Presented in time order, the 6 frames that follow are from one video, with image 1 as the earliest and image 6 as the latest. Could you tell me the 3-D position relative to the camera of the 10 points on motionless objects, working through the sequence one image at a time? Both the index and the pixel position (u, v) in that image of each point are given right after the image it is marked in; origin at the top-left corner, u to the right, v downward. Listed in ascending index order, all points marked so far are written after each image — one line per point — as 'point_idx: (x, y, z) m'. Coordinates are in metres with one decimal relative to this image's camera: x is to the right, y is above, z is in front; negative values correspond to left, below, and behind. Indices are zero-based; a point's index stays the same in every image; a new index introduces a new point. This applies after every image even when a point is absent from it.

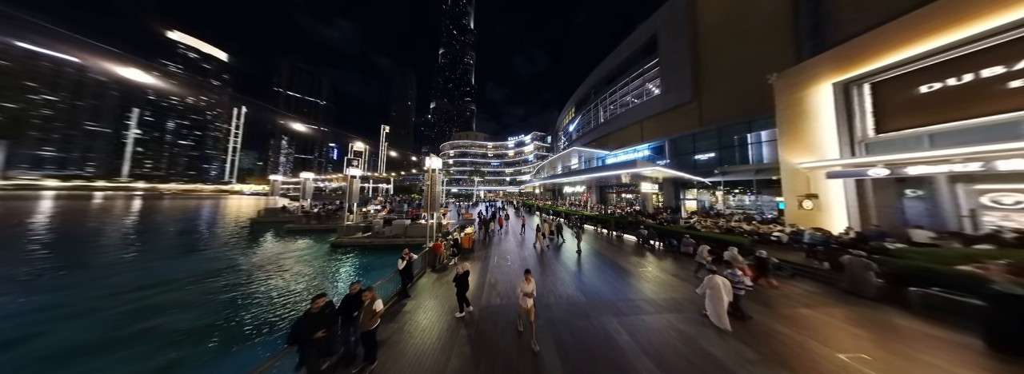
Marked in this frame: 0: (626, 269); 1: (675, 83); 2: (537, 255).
0: (+4.5, -3.3, +7.1) m
1: (+15.3, +9.6, +15.5) m
2: (+1.6, -3.8, +9.0) m
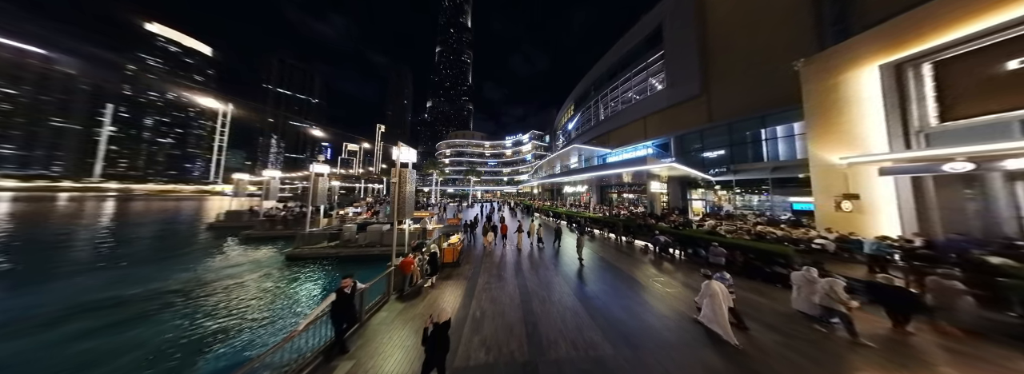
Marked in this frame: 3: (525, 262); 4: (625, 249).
0: (+4.3, -3.3, +6.0) m
1: (+14.9, +9.7, +14.7) m
2: (+1.4, -3.7, +7.8) m
3: (+1.1, -3.8, +8.5) m
4: (+5.9, -3.6, +9.3) m
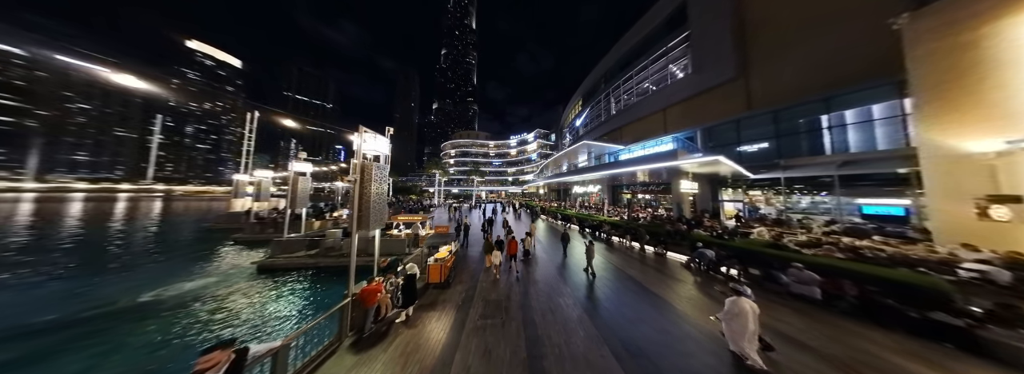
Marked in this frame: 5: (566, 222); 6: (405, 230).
0: (+4.4, -3.3, +4.6) m
1: (+15.2, +9.7, +12.9) m
2: (+1.5, -3.7, +6.4) m
3: (+1.3, -3.8, +7.1) m
4: (+6.1, -3.6, +7.7) m
5: (+6.1, -4.1, +18.8) m
6: (-7.5, -3.0, +11.7) m
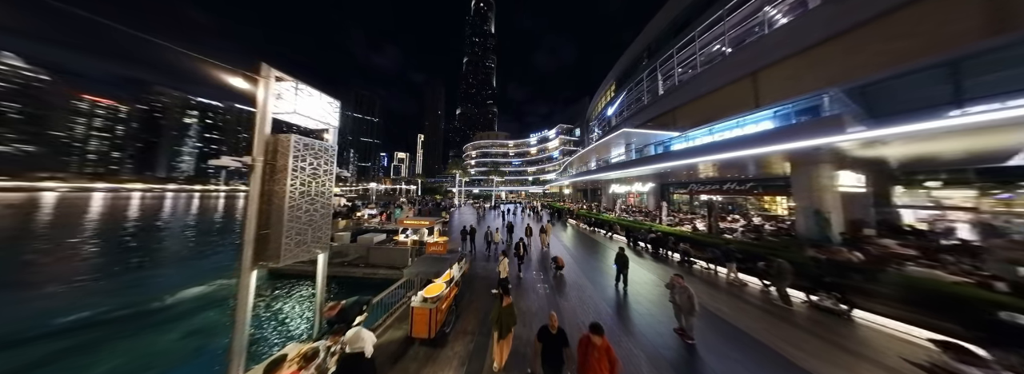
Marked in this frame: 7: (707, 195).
0: (+4.9, -3.2, +1.3) m
1: (+16.6, +9.9, +8.1) m
2: (+2.3, -3.6, +3.4) m
3: (+2.1, -3.7, +4.1) m
4: (+7.0, -3.5, +4.2) m
5: (+8.4, -3.9, +15.2) m
6: (-6.0, -2.9, +9.8) m
7: (+20.0, -0.9, +17.1) m
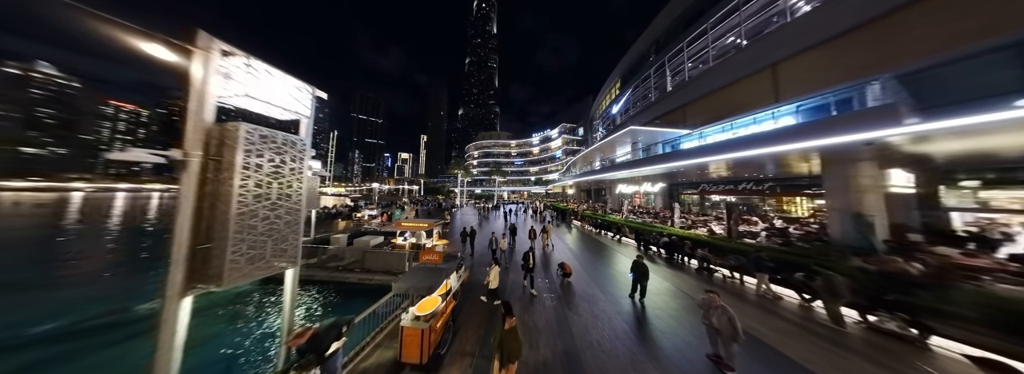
0: (+4.9, -3.2, +0.7) m
1: (+16.7, +9.9, +7.4) m
2: (+2.4, -3.6, +2.9) m
3: (+2.2, -3.7, +3.6) m
4: (+7.1, -3.5, +3.6) m
5: (+8.6, -3.9, +14.5) m
6: (-5.8, -3.0, +9.4) m
7: (+20.2, -0.9, +16.4) m
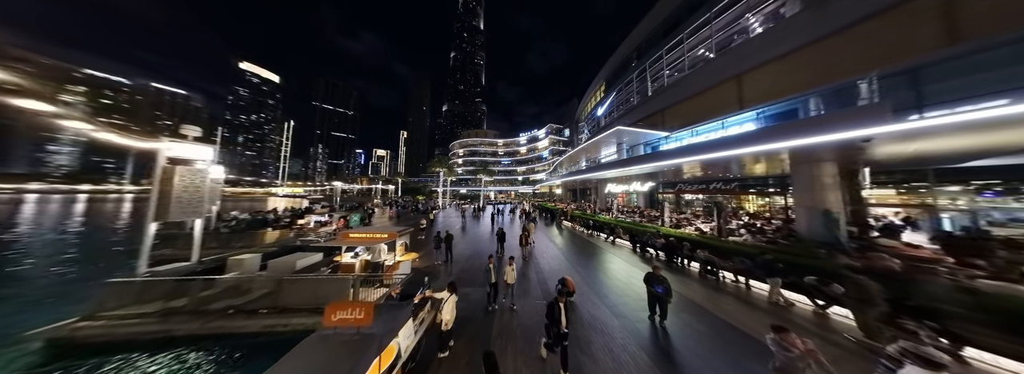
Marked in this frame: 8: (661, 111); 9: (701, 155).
0: (+5.1, -3.1, -0.1) m
1: (+16.2, +10.0, +7.6) m
2: (+2.3, -3.6, +1.9) m
3: (+2.1, -3.7, +2.6) m
4: (+6.9, -3.4, +3.0) m
5: (+7.6, -3.9, +14.0) m
6: (-6.4, -2.9, +7.7) m
7: (+19.0, -0.8, +16.8) m
8: (+15.2, +7.7, +16.3) m
9: (+12.5, +2.2, +10.1) m
